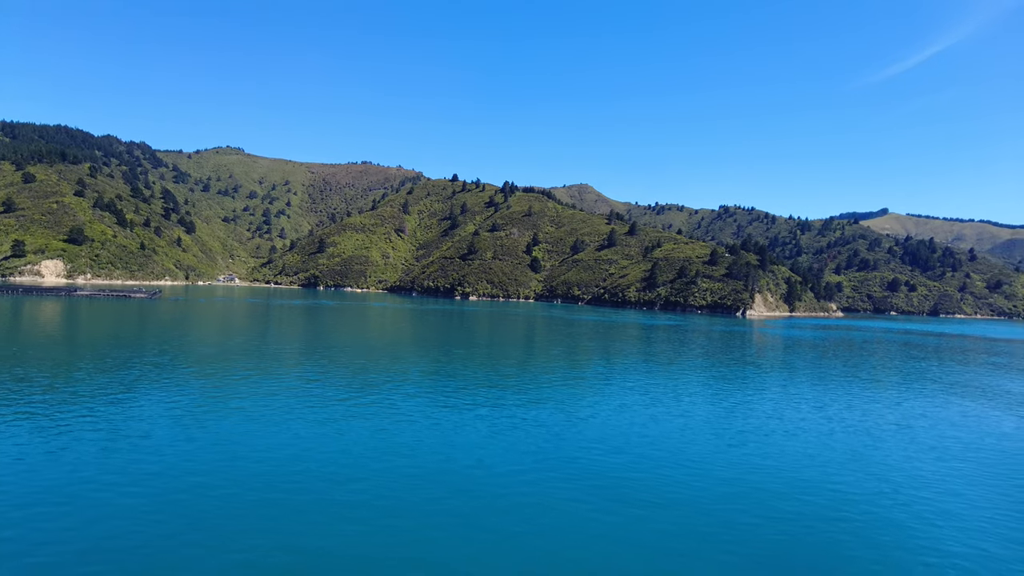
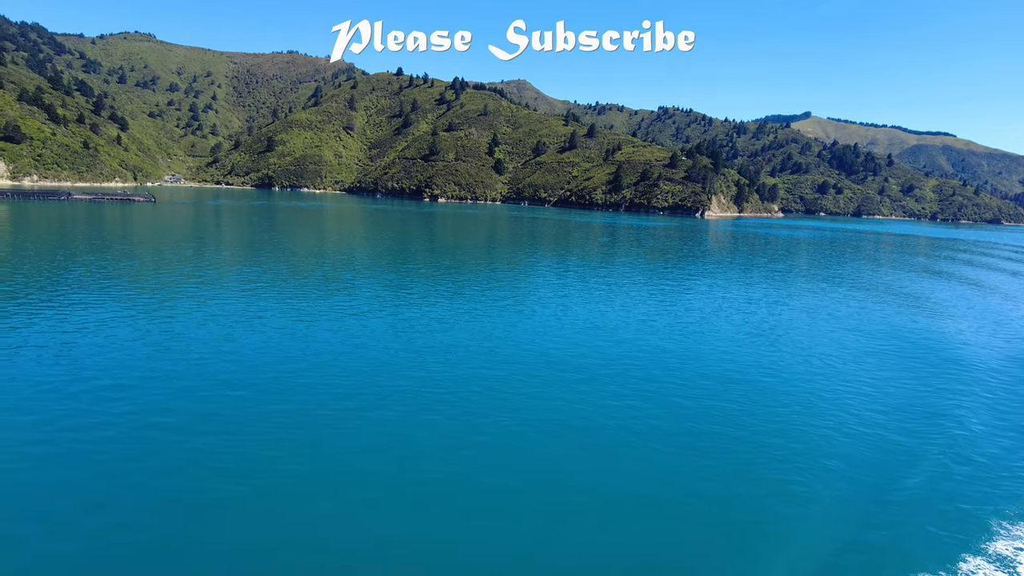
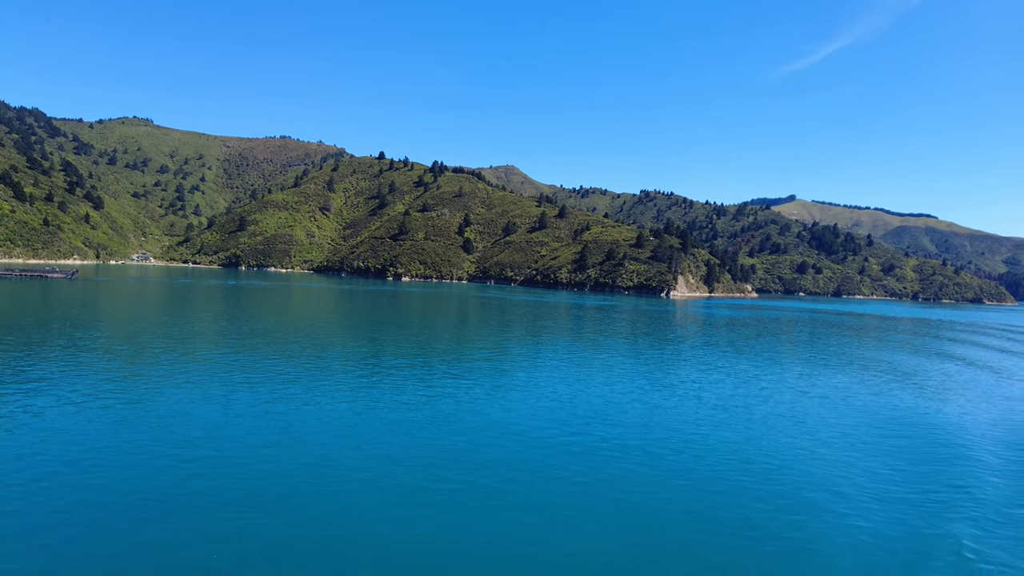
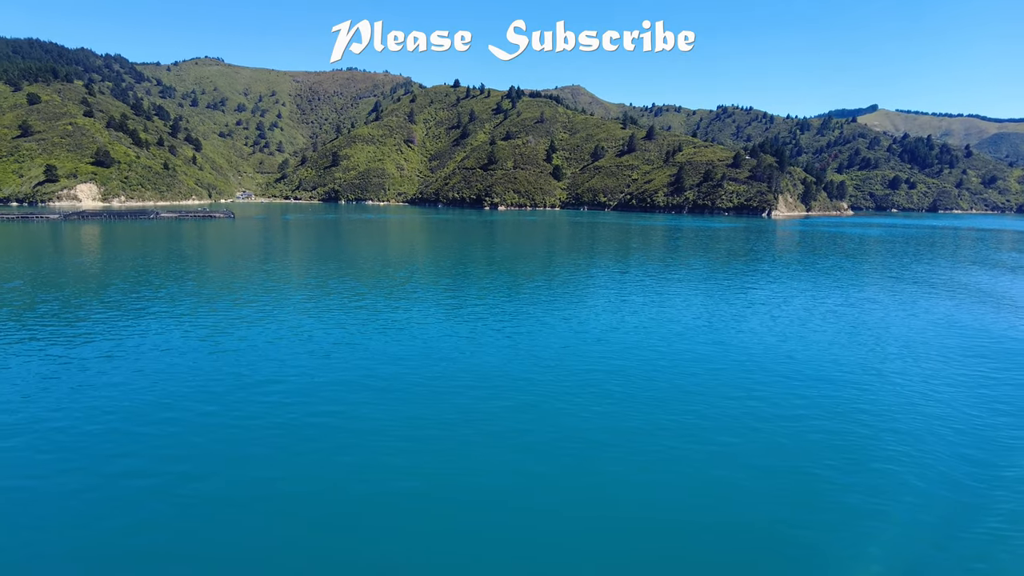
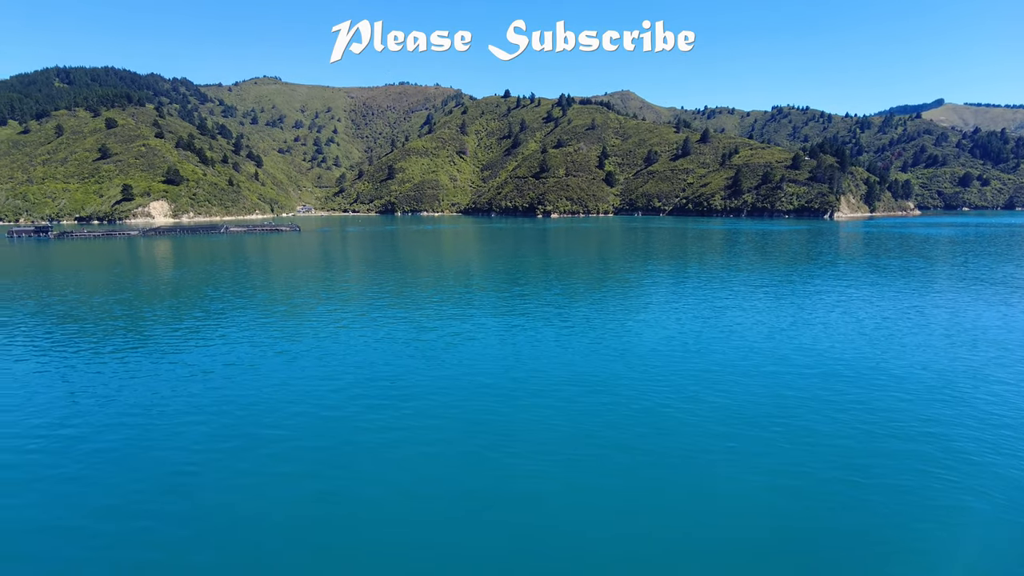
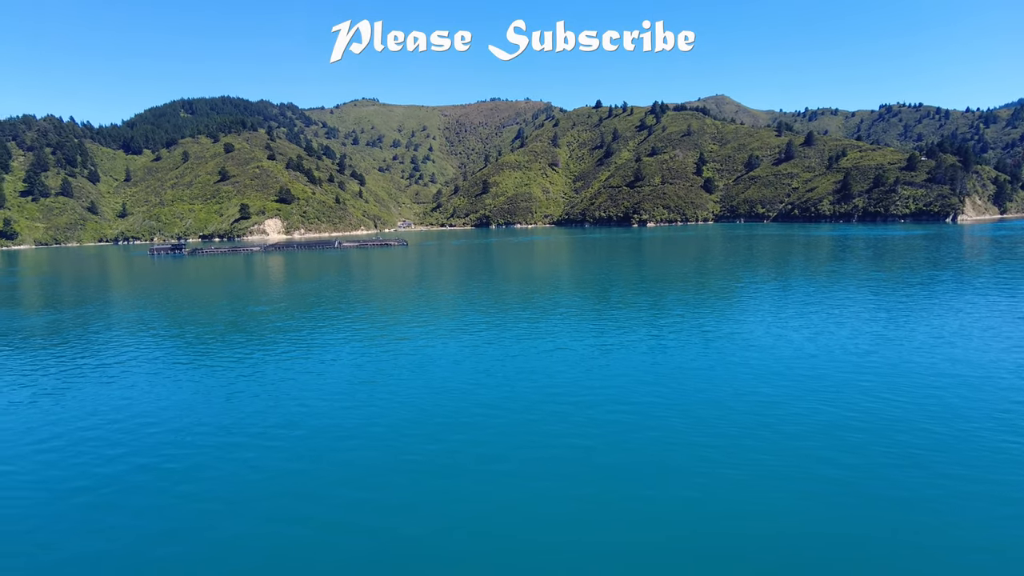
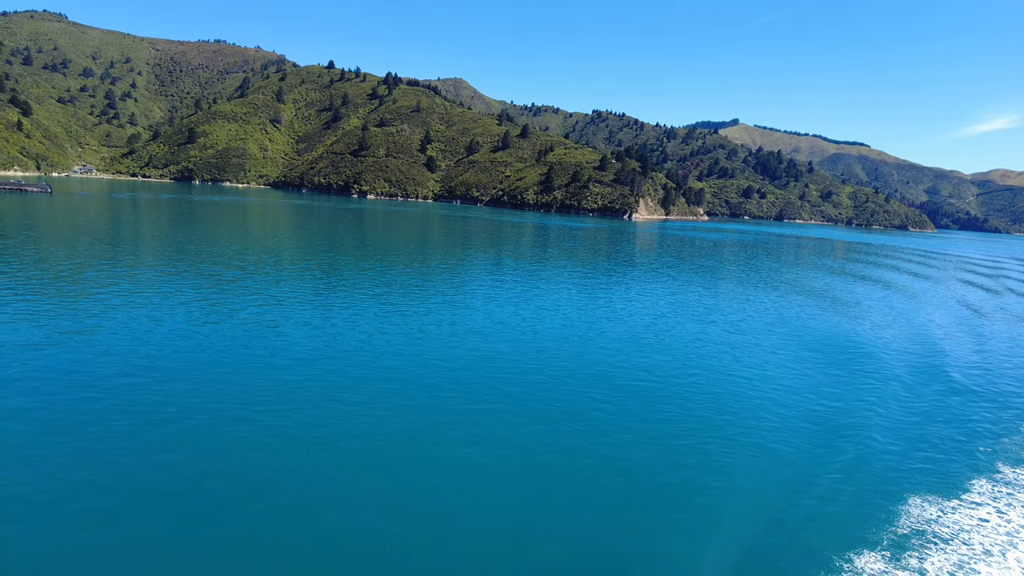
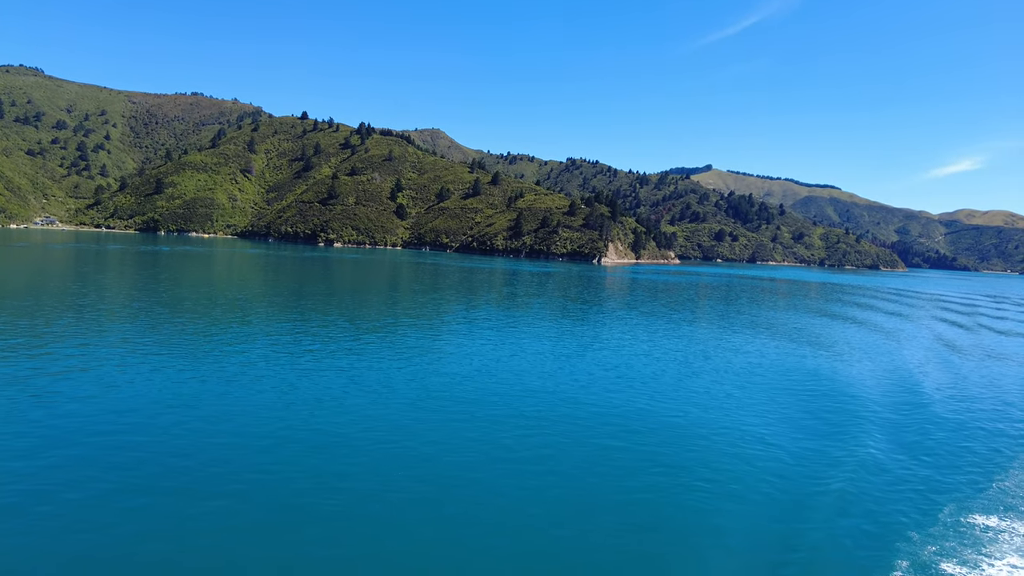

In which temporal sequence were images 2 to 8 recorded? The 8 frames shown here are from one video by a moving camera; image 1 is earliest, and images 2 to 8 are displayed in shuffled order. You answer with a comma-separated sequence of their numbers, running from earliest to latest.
3, 8, 7, 2, 4, 5, 6
